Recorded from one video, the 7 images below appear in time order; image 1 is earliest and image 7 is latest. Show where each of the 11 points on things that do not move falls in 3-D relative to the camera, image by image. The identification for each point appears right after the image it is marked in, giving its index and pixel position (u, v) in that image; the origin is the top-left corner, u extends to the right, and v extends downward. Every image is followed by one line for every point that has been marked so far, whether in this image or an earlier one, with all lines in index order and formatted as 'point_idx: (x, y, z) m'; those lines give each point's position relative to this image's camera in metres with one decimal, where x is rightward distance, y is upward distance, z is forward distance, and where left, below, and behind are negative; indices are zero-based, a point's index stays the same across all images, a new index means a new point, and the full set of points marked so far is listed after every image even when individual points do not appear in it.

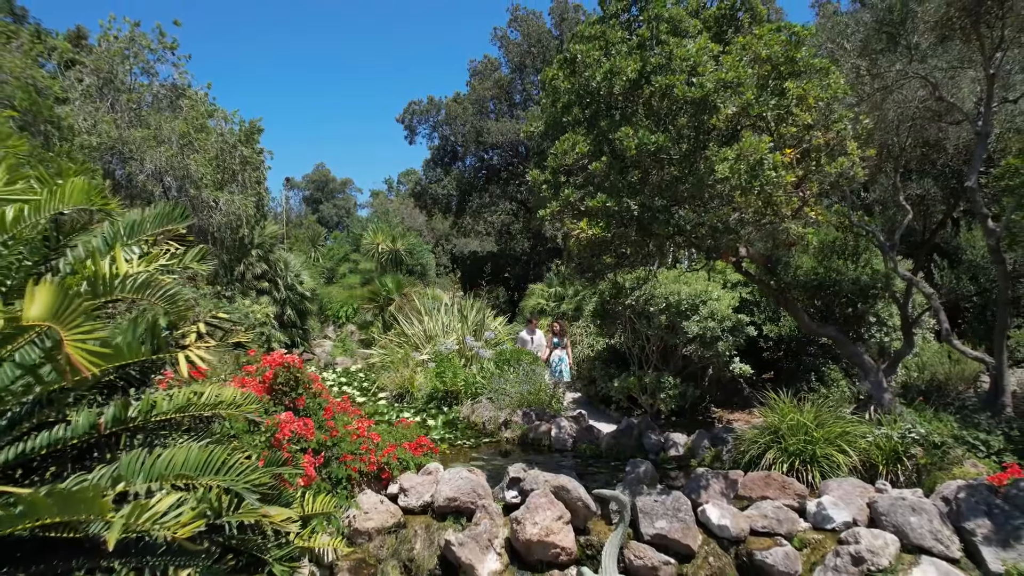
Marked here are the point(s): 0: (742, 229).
0: (+1.3, +0.3, +4.3) m
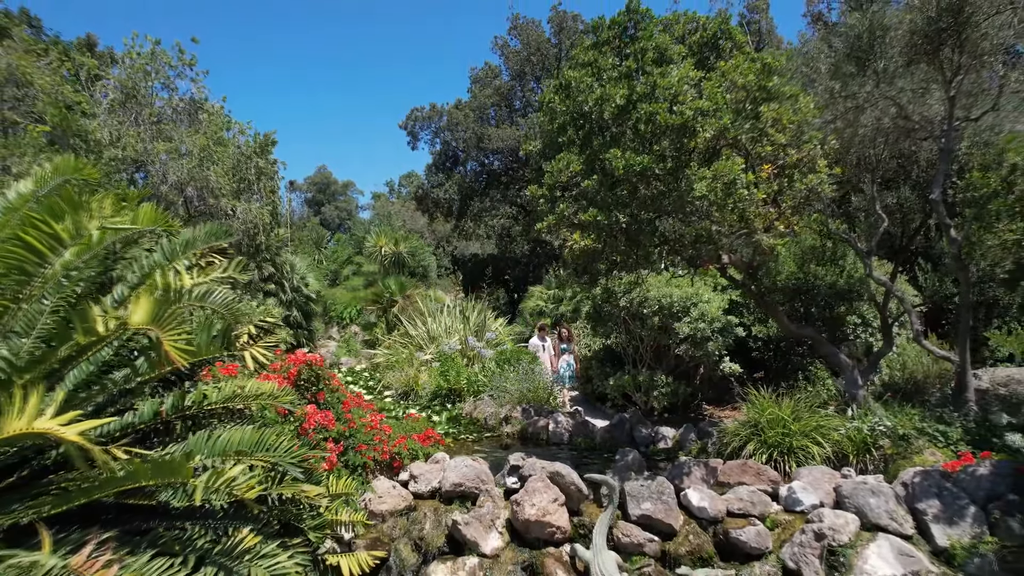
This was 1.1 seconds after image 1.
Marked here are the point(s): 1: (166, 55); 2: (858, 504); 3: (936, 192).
0: (+1.3, +0.3, +4.7) m
1: (-3.6, +2.4, +8.3) m
2: (+1.9, -1.2, +4.4) m
3: (+3.1, +0.7, +5.7) m
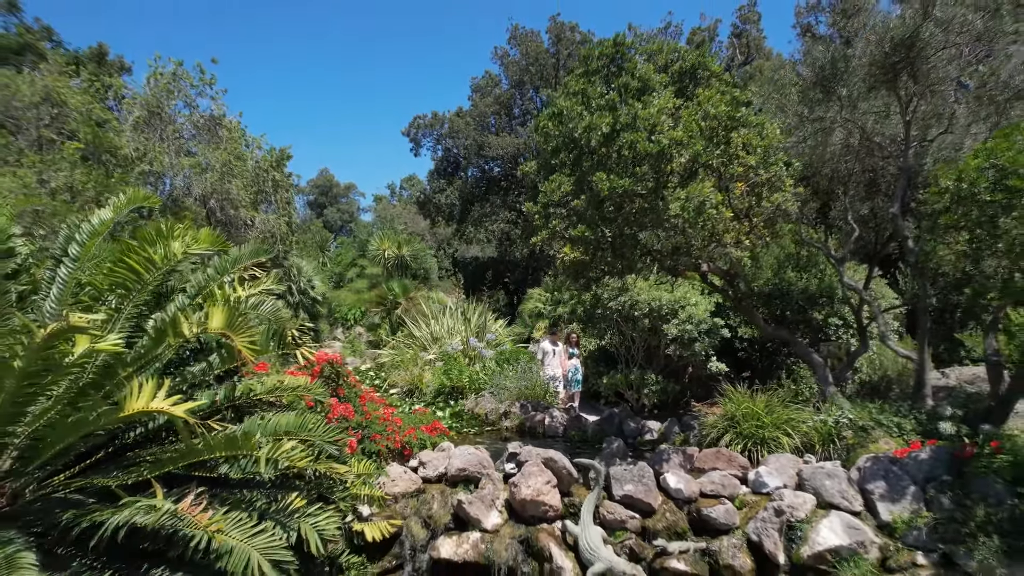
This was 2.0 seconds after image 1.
0: (+1.2, +0.2, +5.3) m
1: (-3.6, +2.4, +8.9) m
2: (+1.9, -1.2, +4.9) m
3: (+3.0, +0.6, +6.2) m
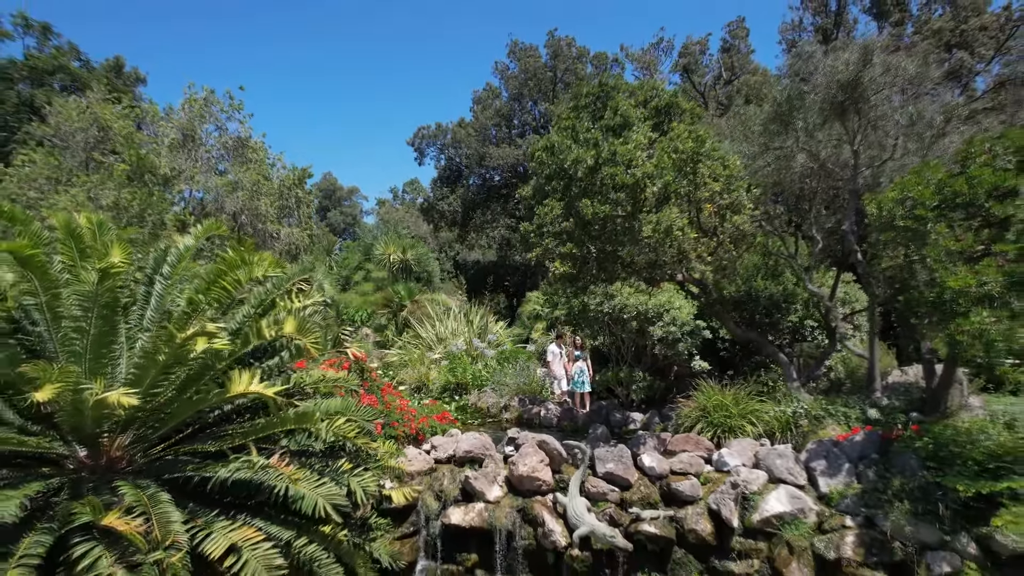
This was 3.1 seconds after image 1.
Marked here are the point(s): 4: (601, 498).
0: (+1.2, +0.2, +6.2) m
1: (-3.7, +2.3, +9.8) m
2: (+1.9, -1.3, +5.8) m
3: (+3.0, +0.6, +7.2) m
4: (+0.6, -1.5, +5.8) m
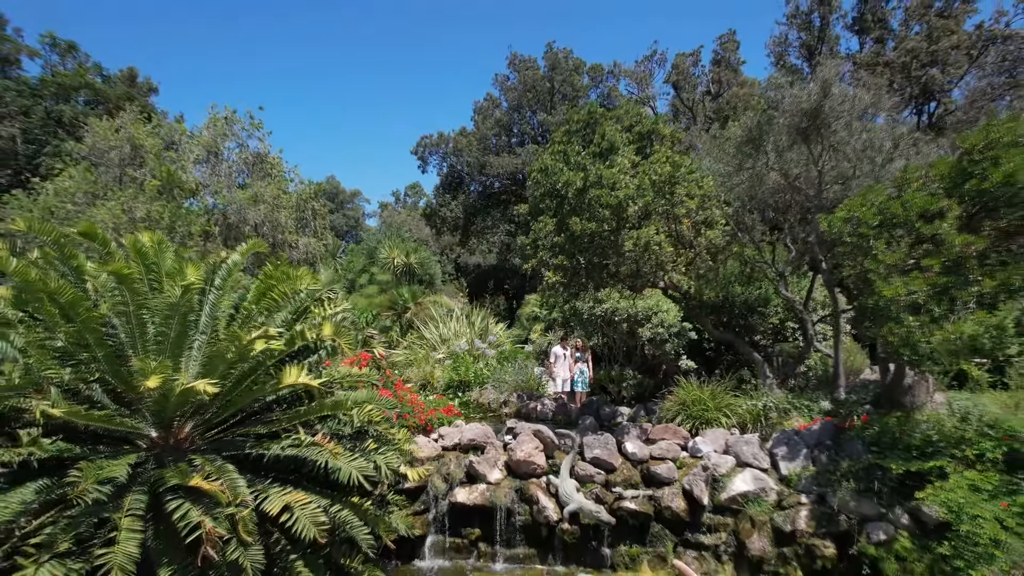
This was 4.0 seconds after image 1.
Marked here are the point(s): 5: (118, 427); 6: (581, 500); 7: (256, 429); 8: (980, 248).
0: (+1.2, +0.1, +7.0) m
1: (-3.7, +2.3, +10.6) m
2: (+1.9, -1.4, +6.6) m
3: (+3.0, +0.5, +7.9) m
4: (+0.6, -1.6, +6.6) m
5: (-2.0, -0.7, +4.0) m
6: (+0.5, -1.6, +6.1) m
7: (-1.5, -0.8, +4.5) m
8: (+3.1, +0.3, +5.2) m
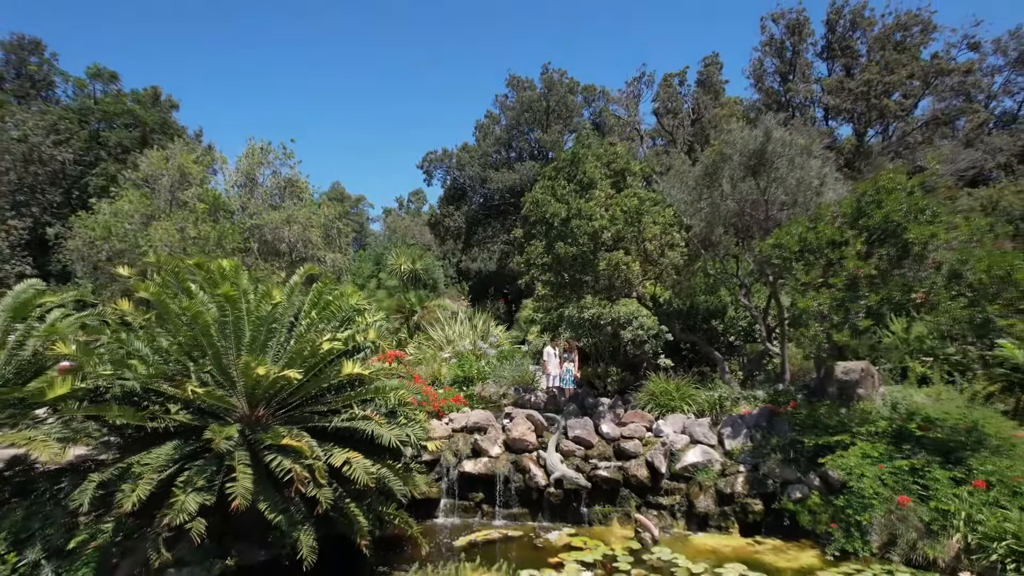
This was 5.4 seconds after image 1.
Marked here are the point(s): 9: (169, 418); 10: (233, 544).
0: (+1.2, 0.0, +8.5) m
1: (-3.7, +2.1, +12.1) m
2: (+1.9, -1.5, +8.2) m
3: (+3.0, +0.4, +9.5) m
4: (+0.6, -1.7, +8.1) m
5: (-2.0, -0.8, +5.6) m
6: (+0.5, -1.8, +7.7) m
7: (-1.5, -0.9, +6.1) m
8: (+3.1, +0.1, +6.8) m
9: (-2.3, -0.9, +5.2) m
10: (-2.0, -1.9, +5.7) m
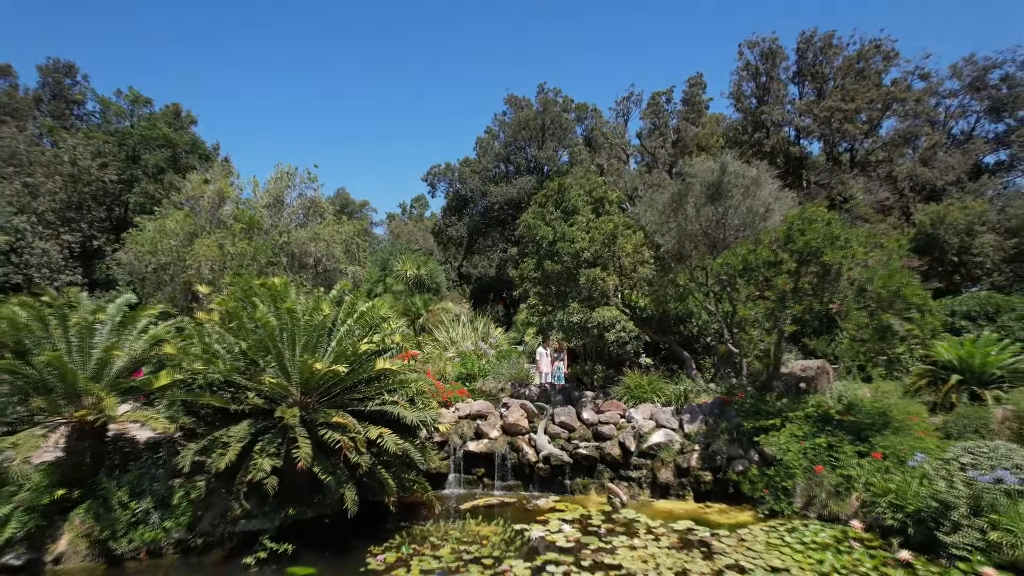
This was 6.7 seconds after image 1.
0: (+1.1, -0.1, +10.2) m
1: (-3.7, +2.0, +13.8) m
2: (+1.8, -1.6, +9.8) m
3: (+2.9, +0.3, +11.1) m
4: (+0.6, -1.8, +9.7) m
5: (-2.1, -1.0, +7.2) m
6: (+0.5, -1.9, +9.3) m
7: (-1.6, -1.1, +7.7) m
8: (+3.0, 0.0, +8.4) m
9: (-2.3, -1.0, +6.8) m
10: (-2.1, -2.0, +7.4) m
